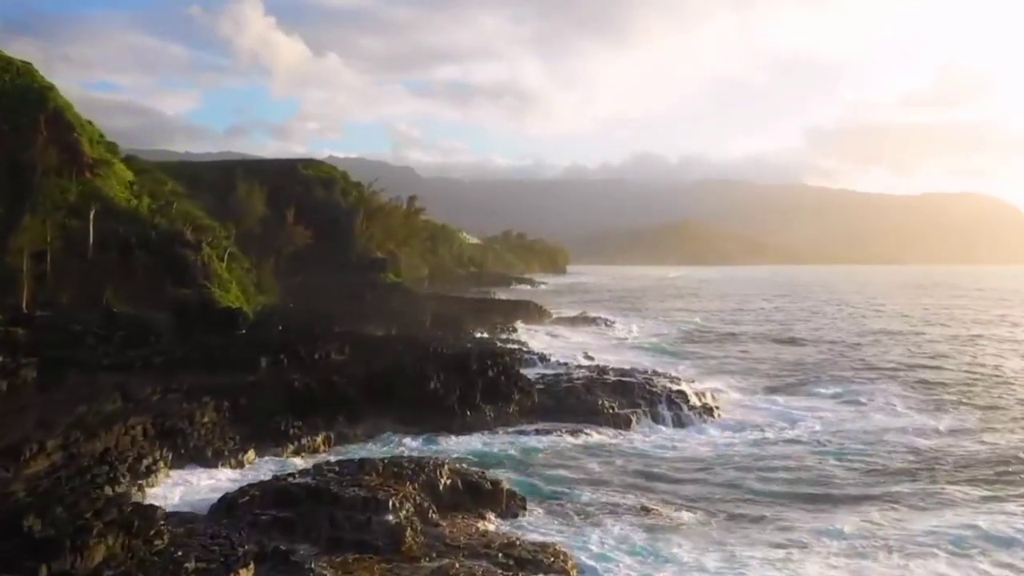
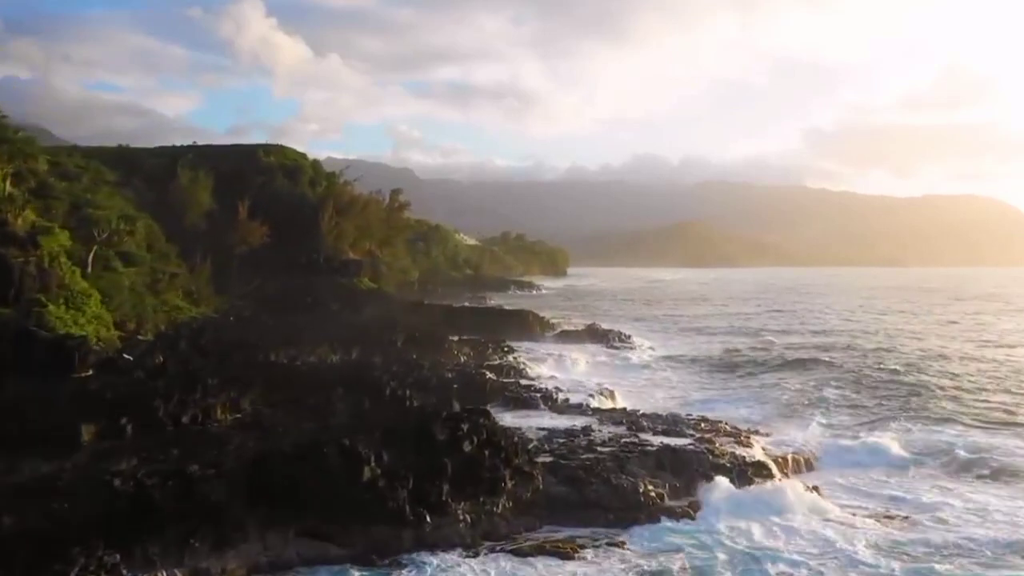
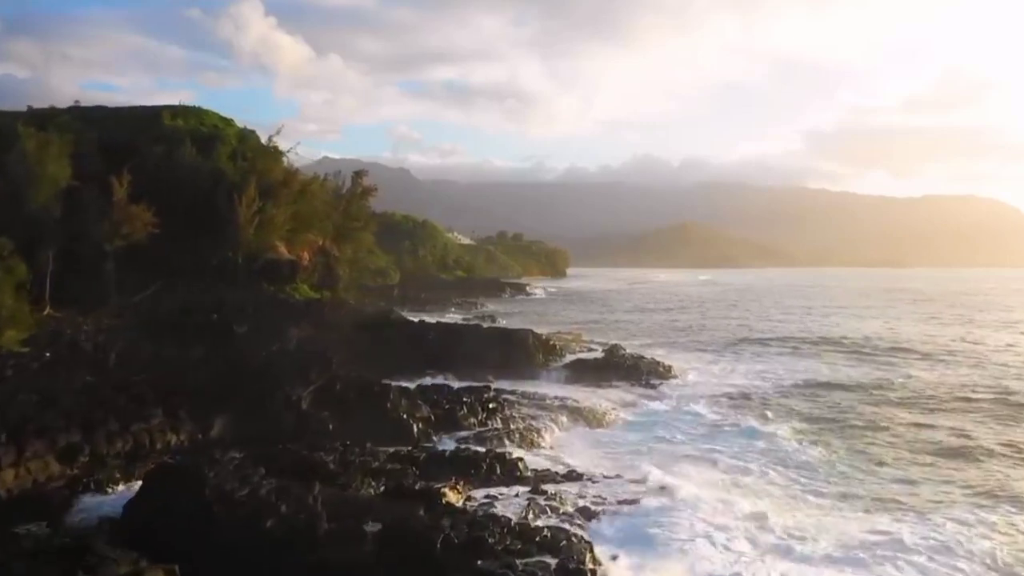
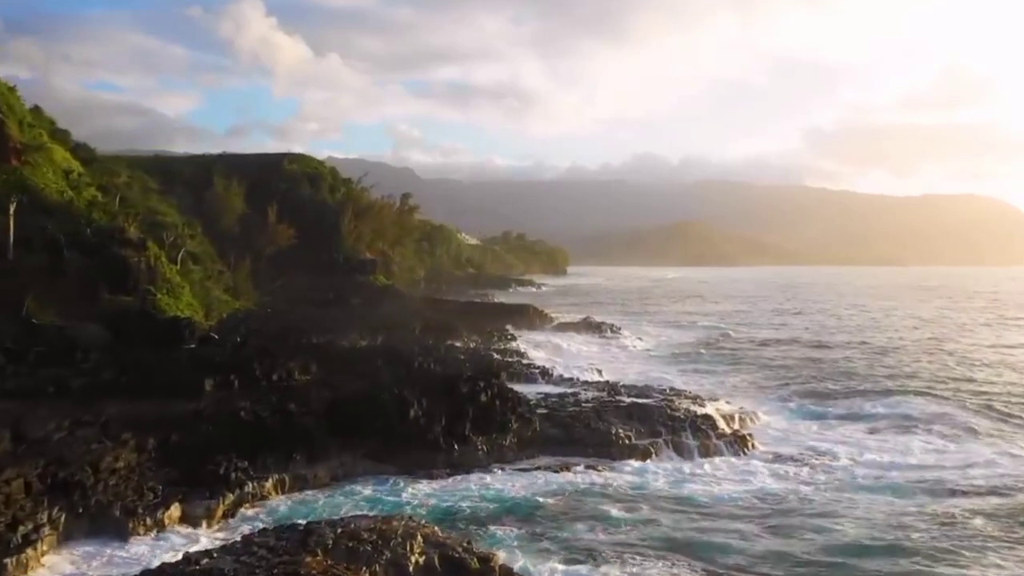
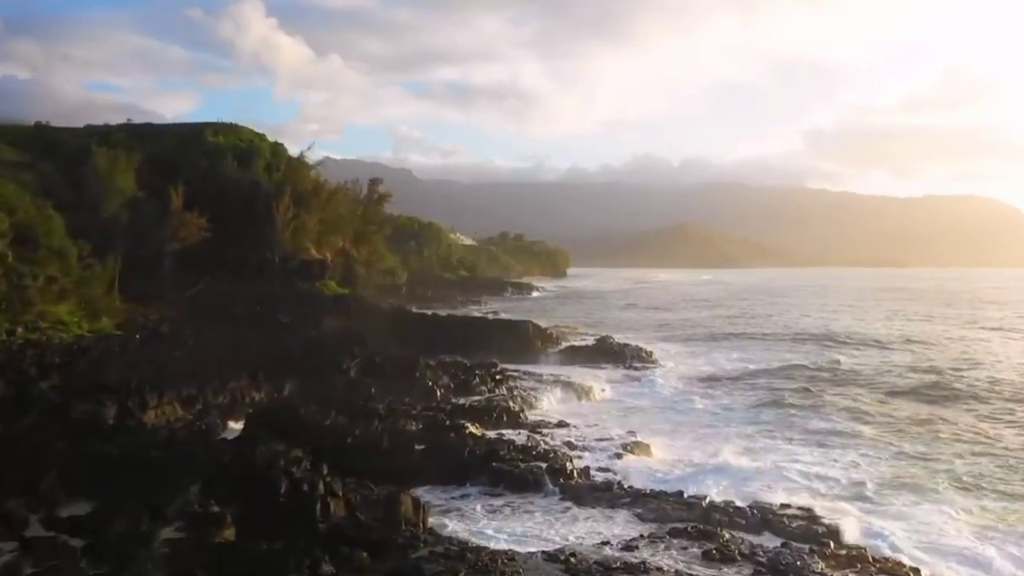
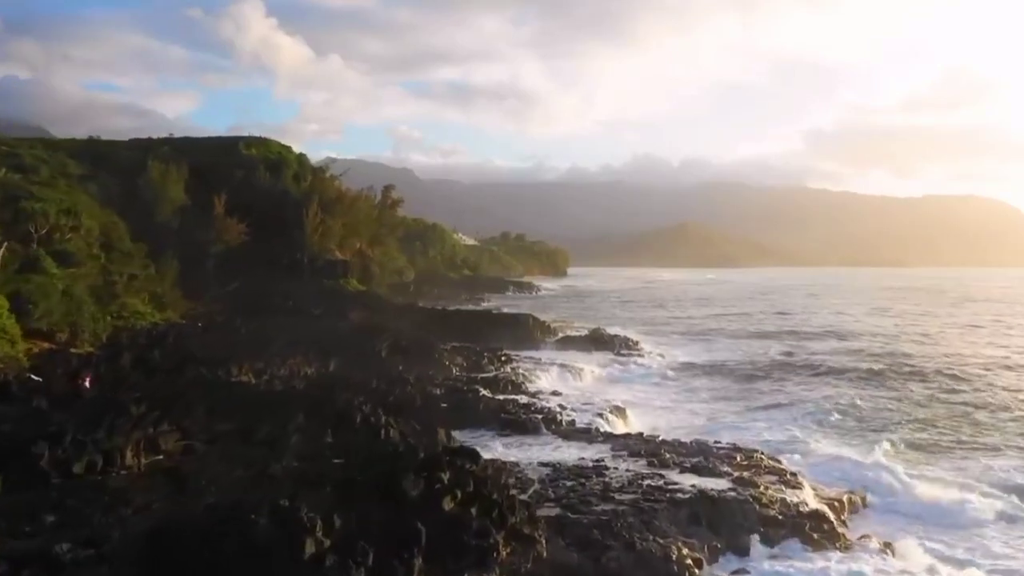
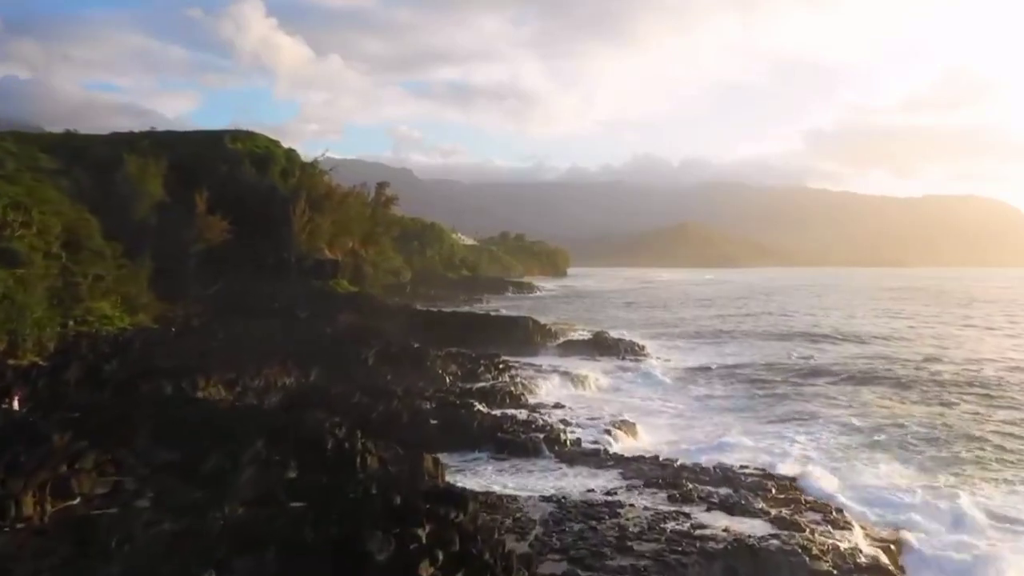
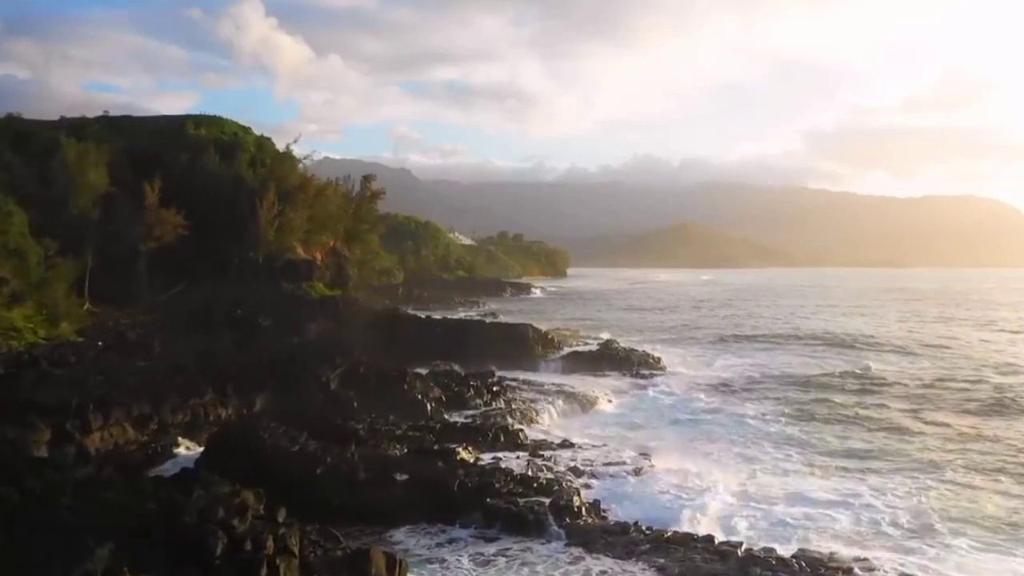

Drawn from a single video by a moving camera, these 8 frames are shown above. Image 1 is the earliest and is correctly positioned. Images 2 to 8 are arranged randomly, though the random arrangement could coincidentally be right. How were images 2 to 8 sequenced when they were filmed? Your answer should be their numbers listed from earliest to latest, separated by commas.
4, 2, 6, 7, 5, 8, 3
